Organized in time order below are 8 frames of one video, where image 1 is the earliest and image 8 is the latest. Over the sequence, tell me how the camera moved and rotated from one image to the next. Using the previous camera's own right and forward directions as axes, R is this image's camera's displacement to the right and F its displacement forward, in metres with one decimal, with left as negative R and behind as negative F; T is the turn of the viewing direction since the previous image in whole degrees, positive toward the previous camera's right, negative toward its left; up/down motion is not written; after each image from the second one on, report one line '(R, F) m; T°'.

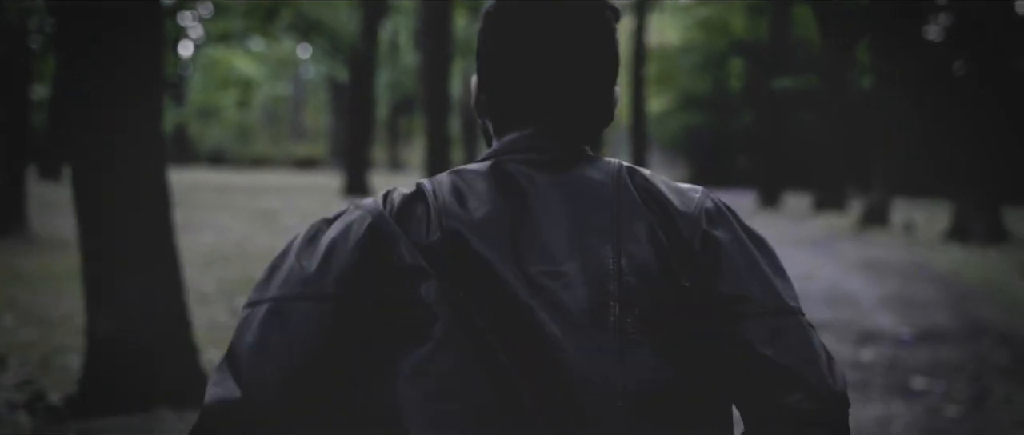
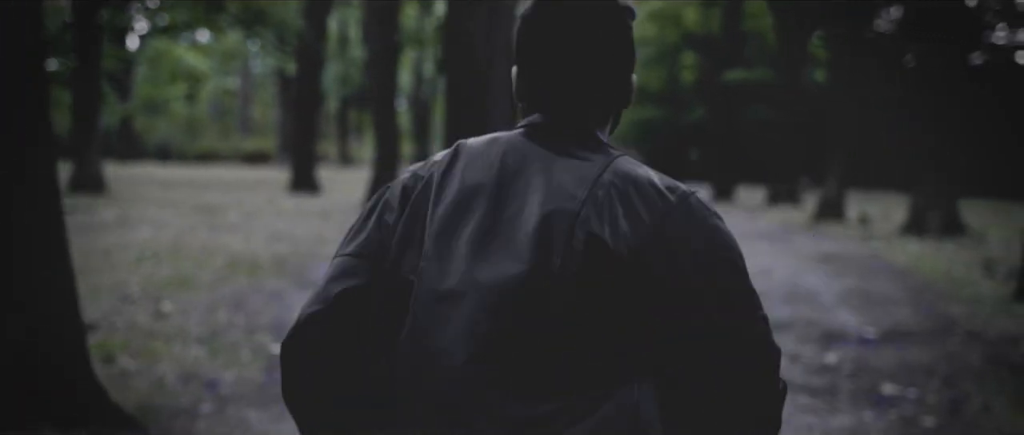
(+0.1, +0.6) m; +3°
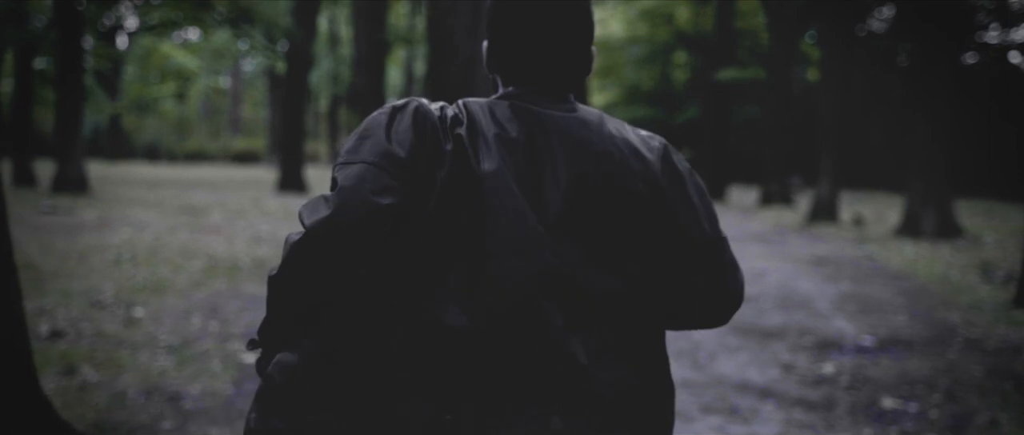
(+0.1, +0.3) m; 0°
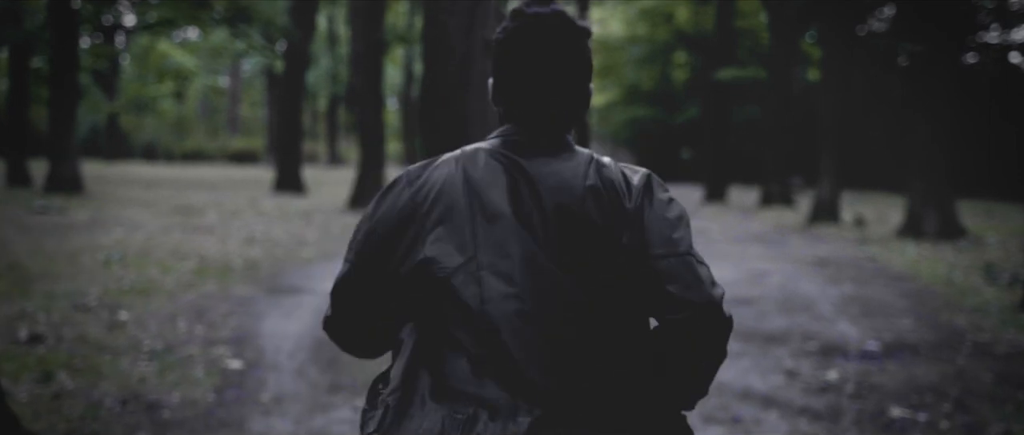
(0.0, +0.2) m; 0°
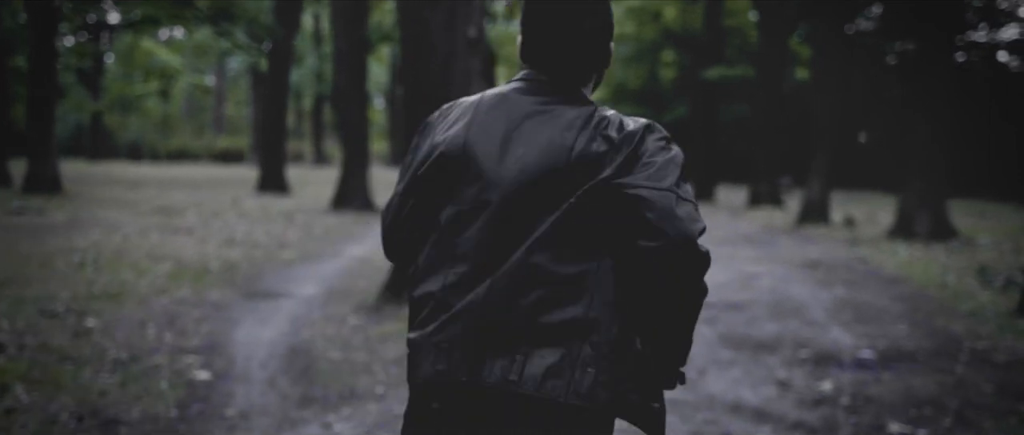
(+0.1, +0.3) m; +1°
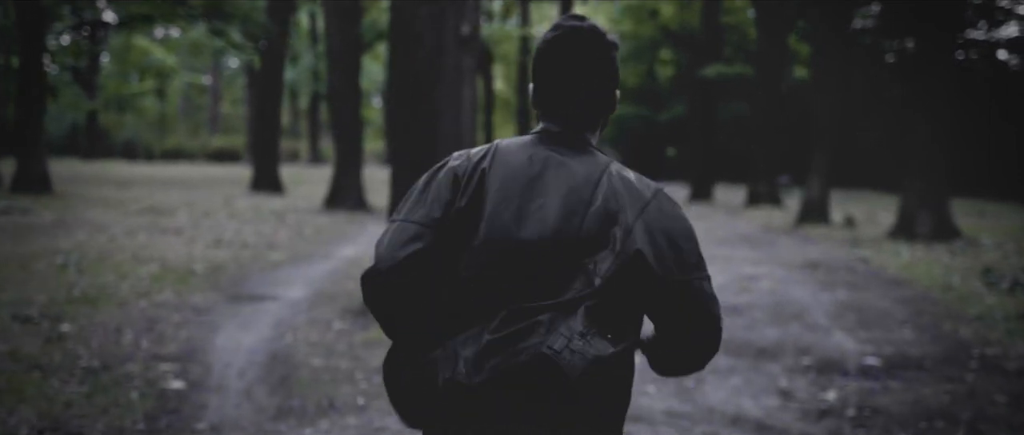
(+0.1, +0.3) m; 0°
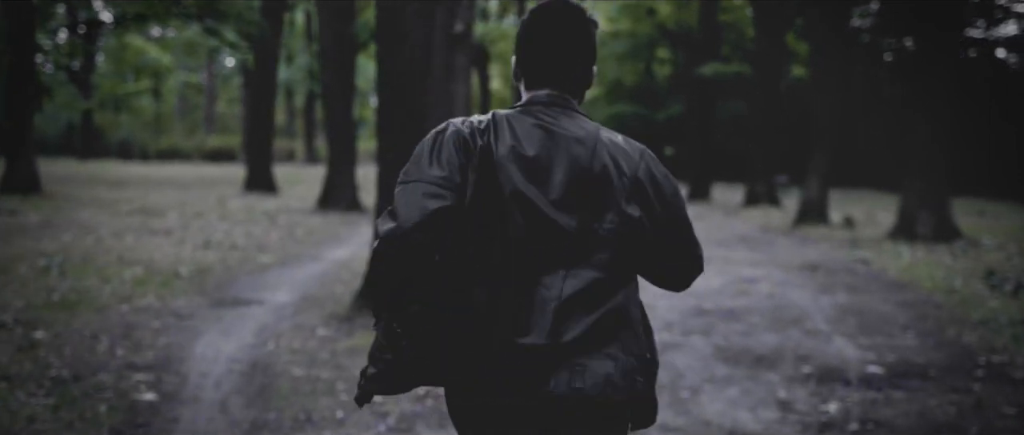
(+0.1, +0.3) m; 0°
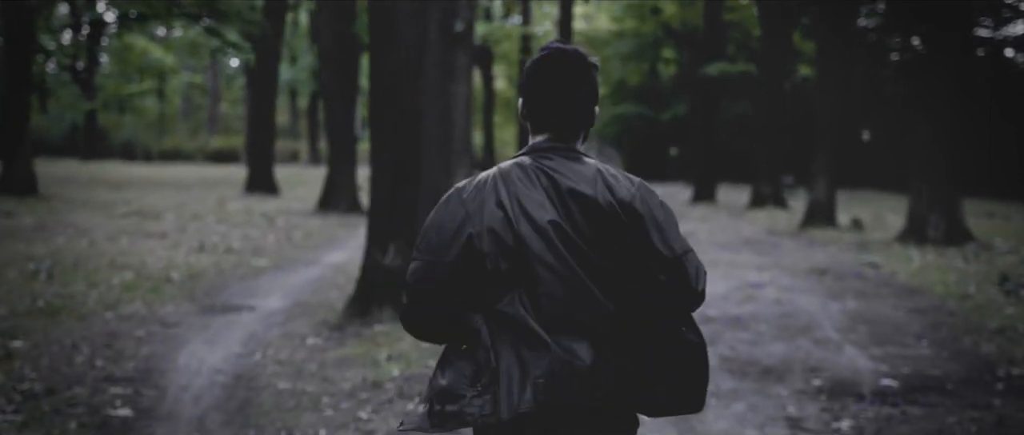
(+0.1, +0.3) m; 0°
